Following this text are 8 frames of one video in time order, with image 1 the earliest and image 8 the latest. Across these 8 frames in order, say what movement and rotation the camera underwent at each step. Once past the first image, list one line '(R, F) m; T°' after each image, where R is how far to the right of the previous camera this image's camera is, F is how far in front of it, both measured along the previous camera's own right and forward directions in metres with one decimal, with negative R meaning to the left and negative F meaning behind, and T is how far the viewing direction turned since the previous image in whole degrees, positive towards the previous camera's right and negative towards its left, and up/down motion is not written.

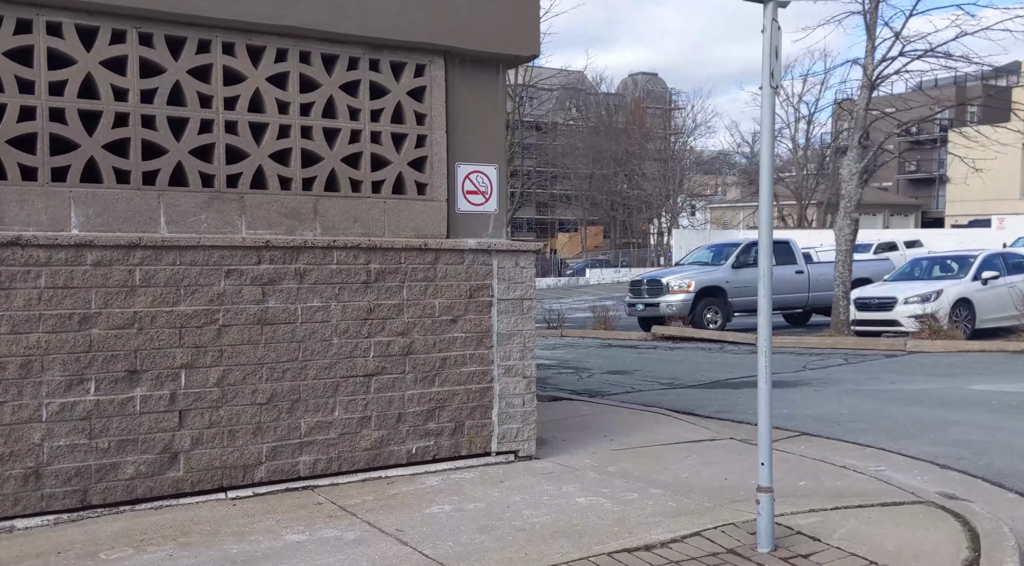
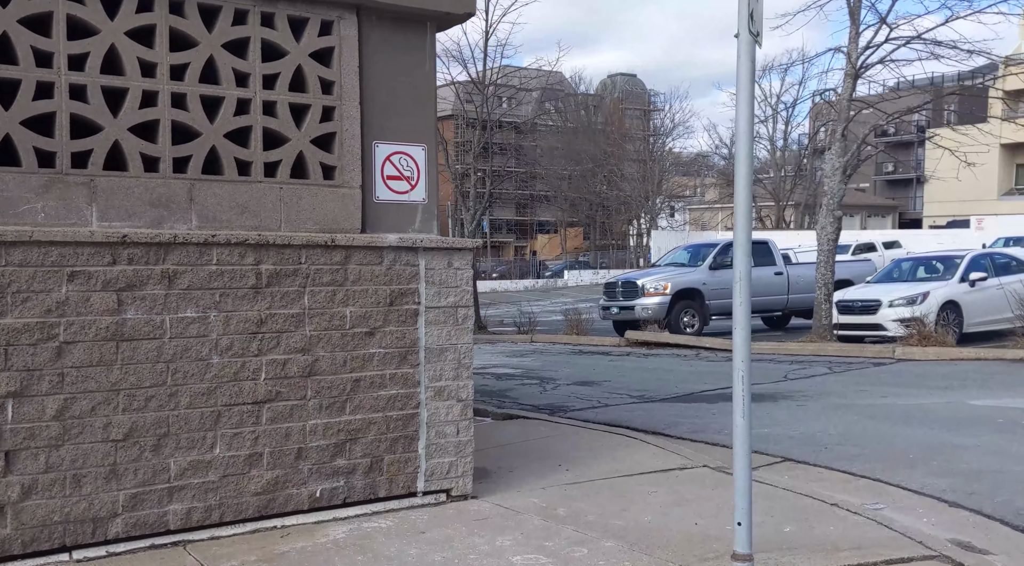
(+0.3, +1.1) m; +1°
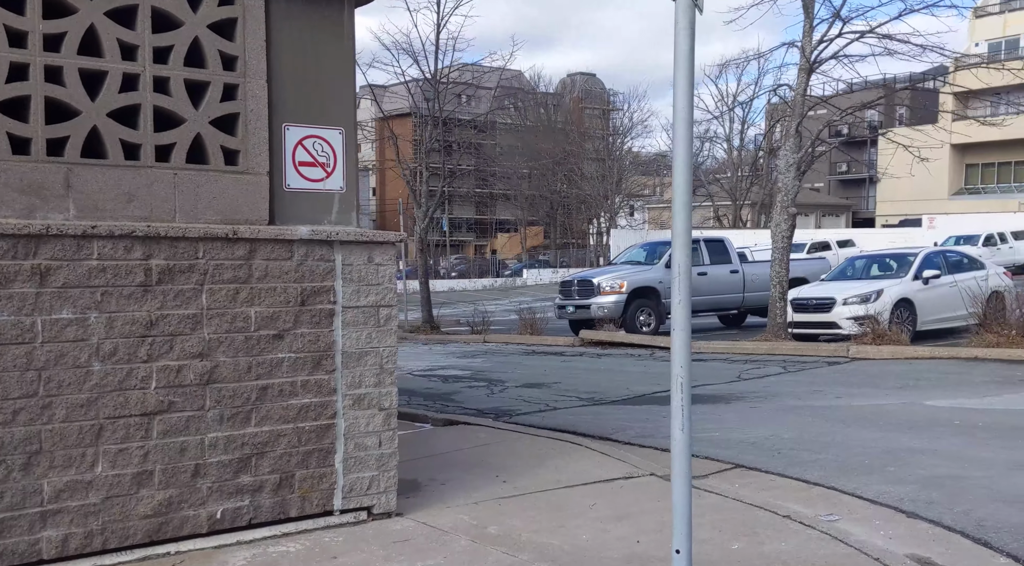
(+0.2, +0.5) m; +2°
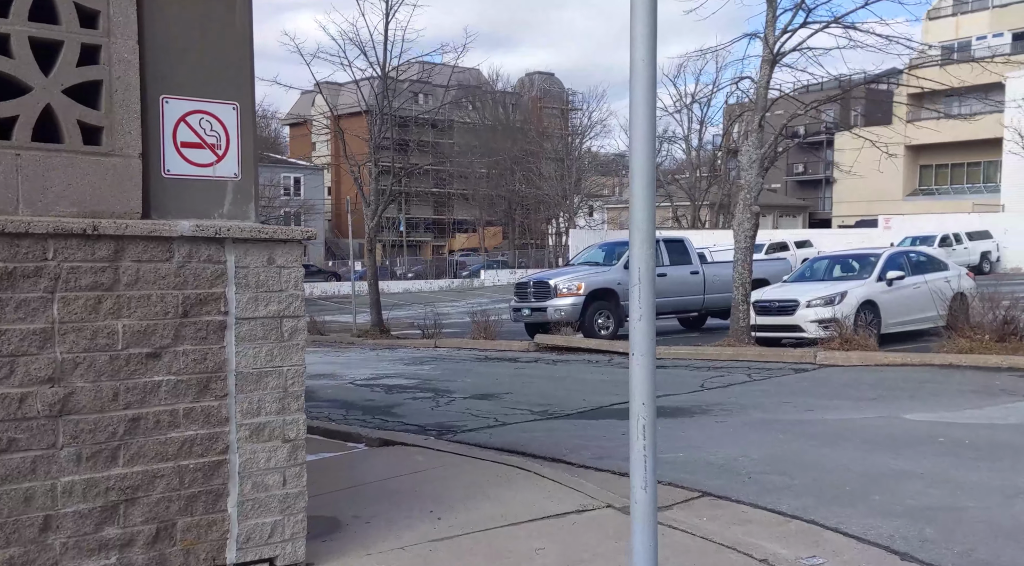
(+0.1, +0.8) m; +2°
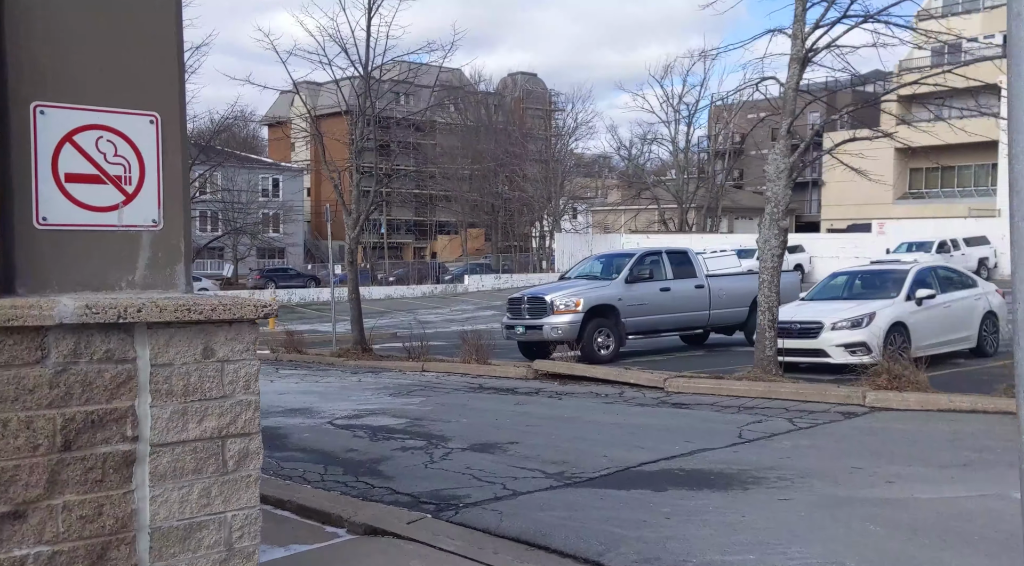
(-0.2, +1.5) m; +1°
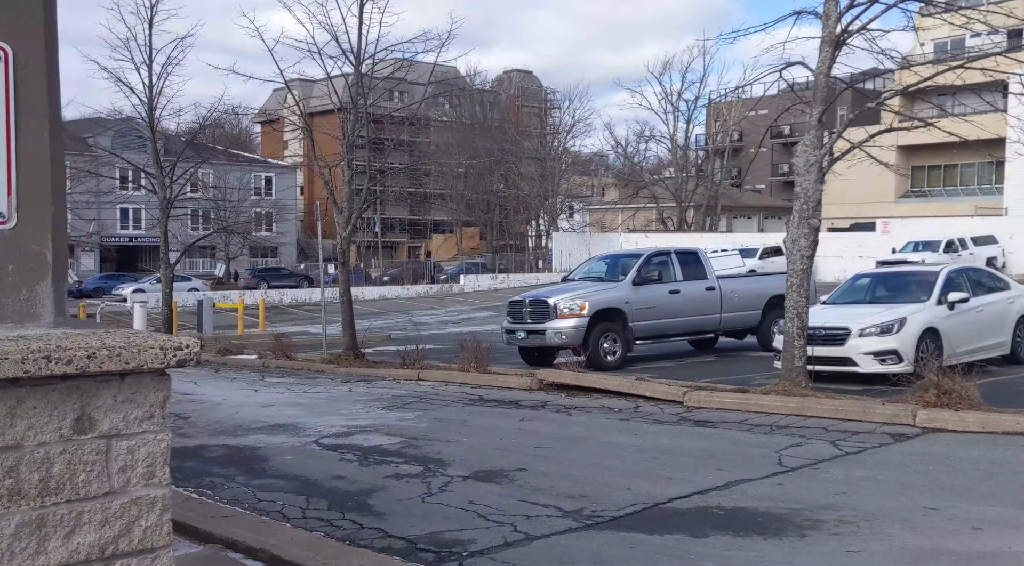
(-0.1, +1.1) m; 0°
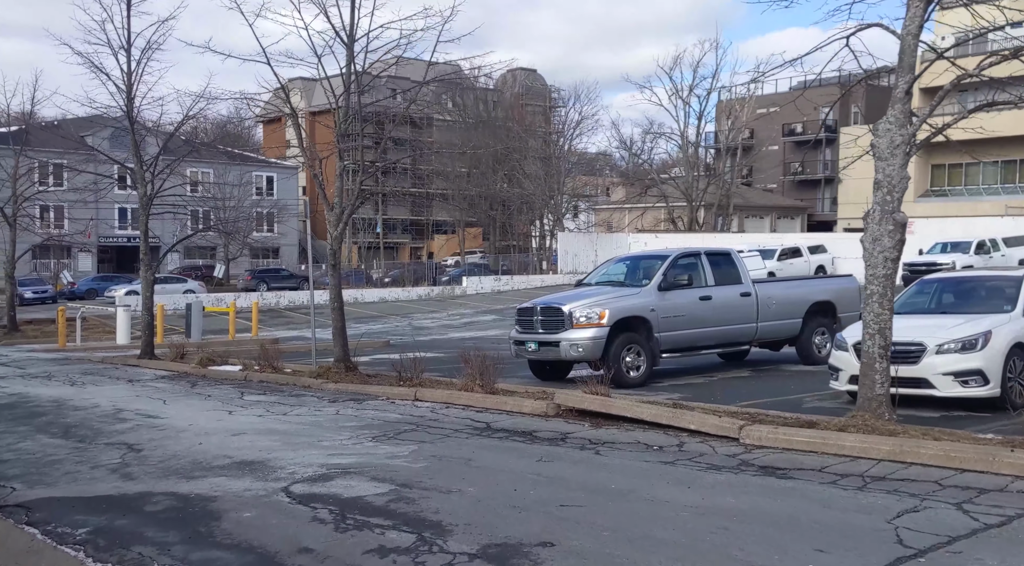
(-0.1, +2.0) m; 0°
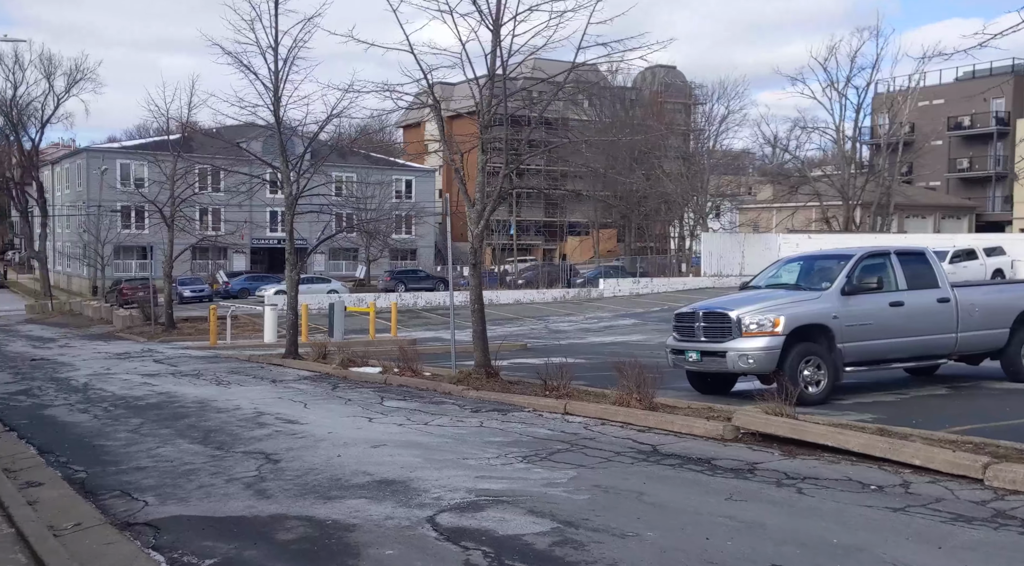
(-0.3, +1.3) m; -8°
